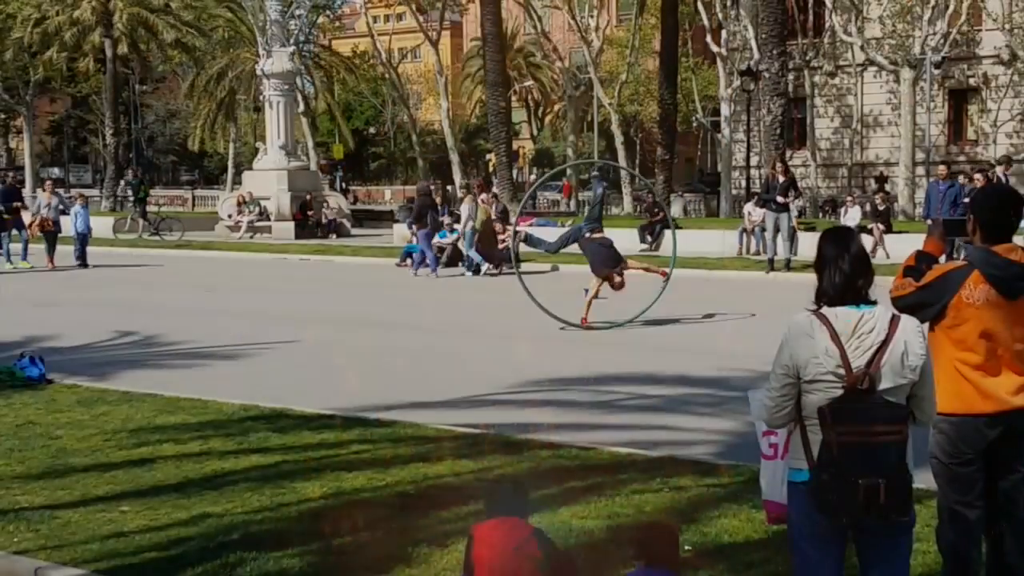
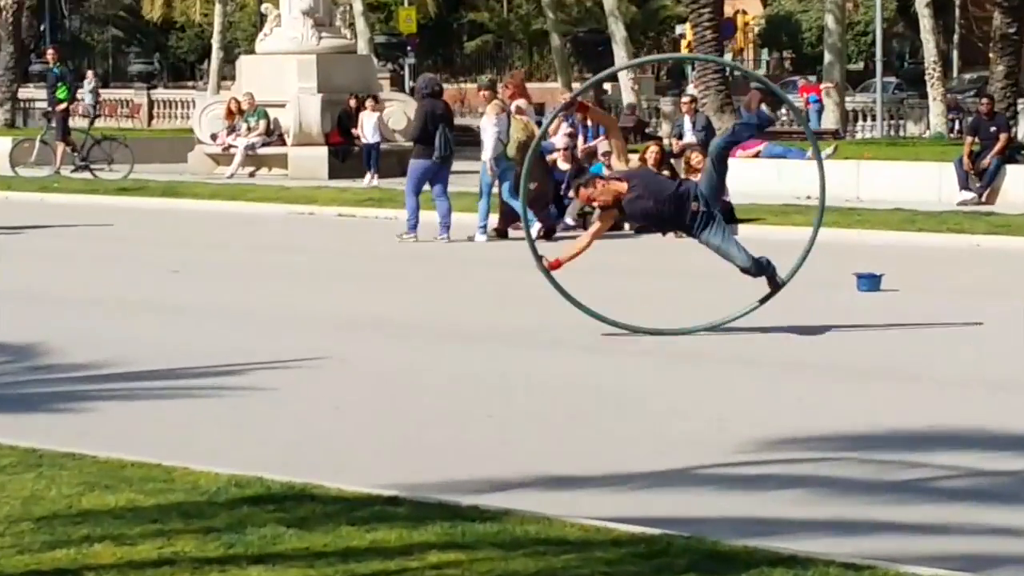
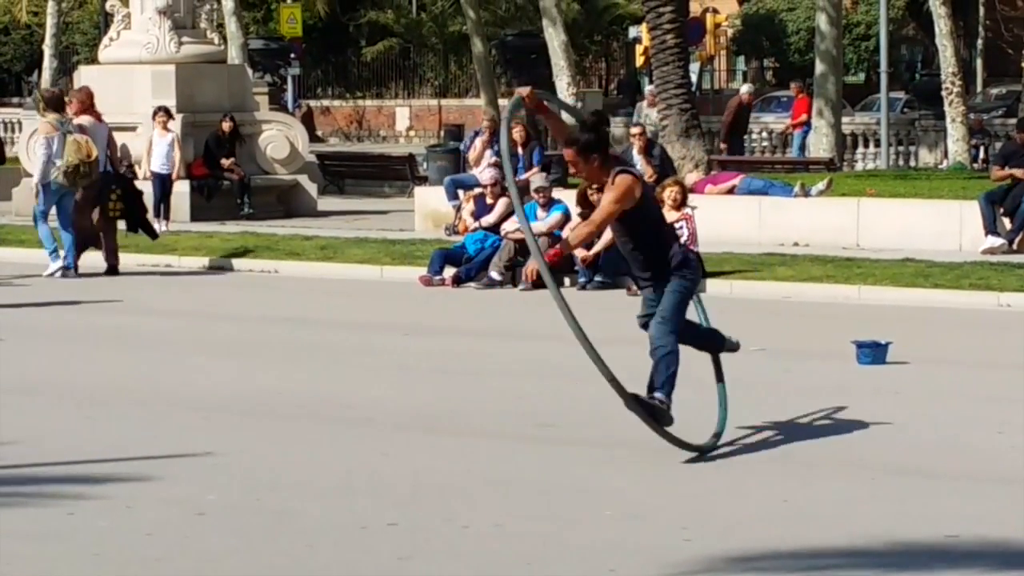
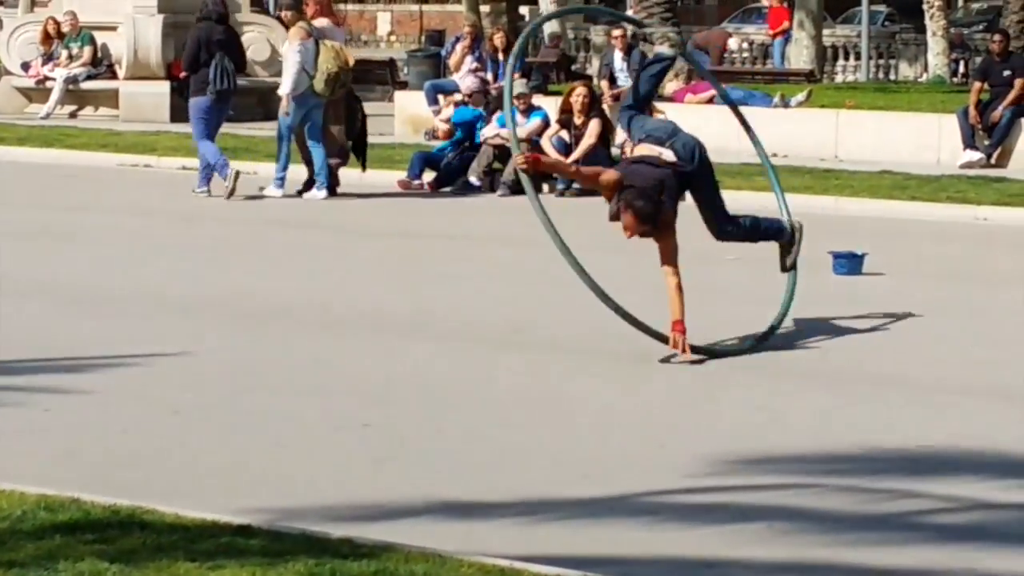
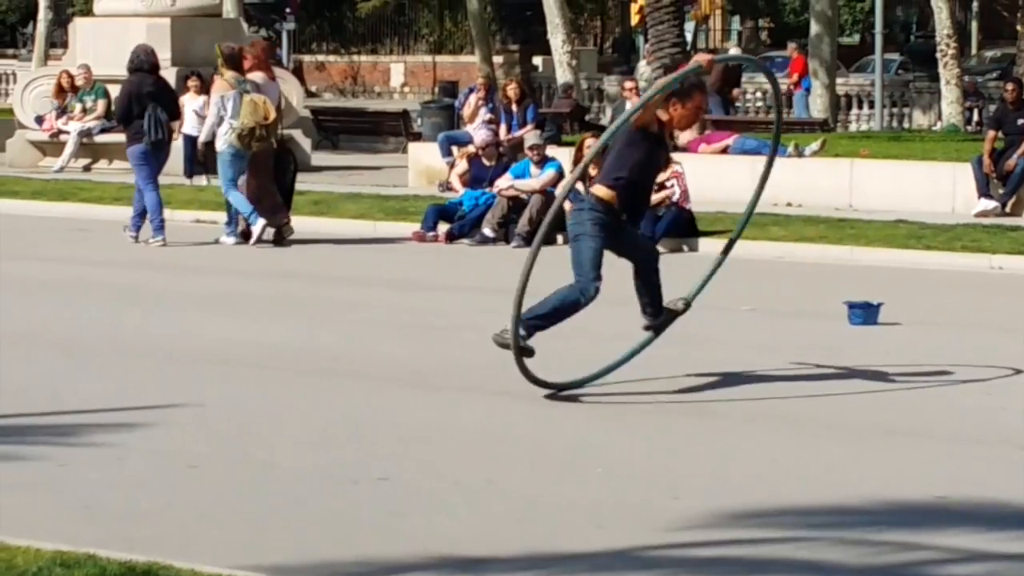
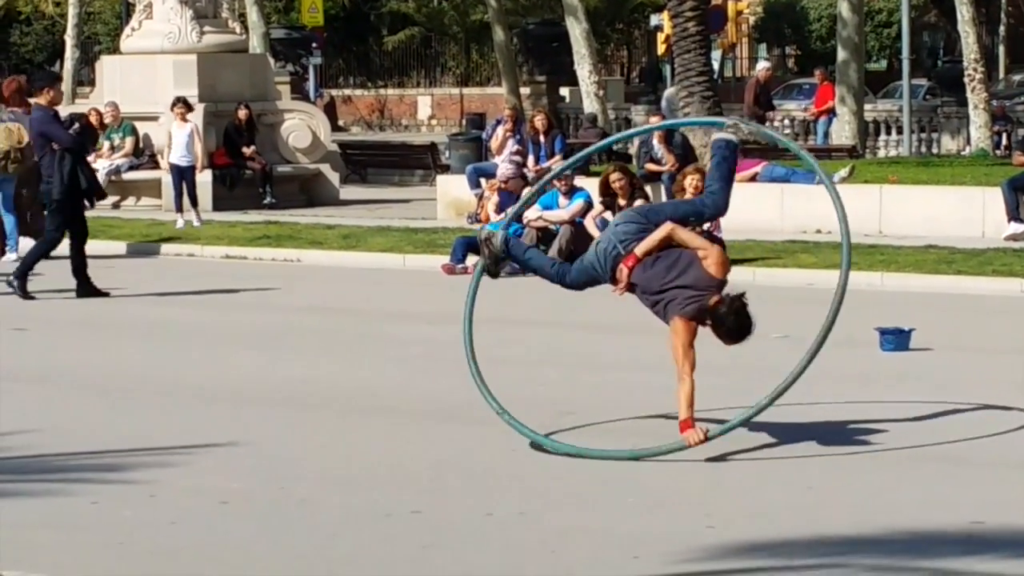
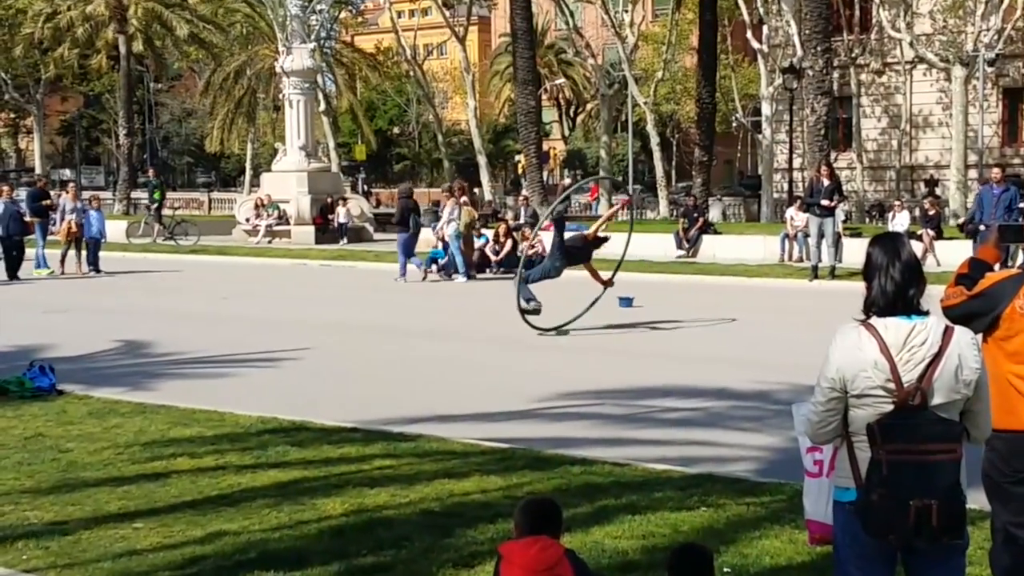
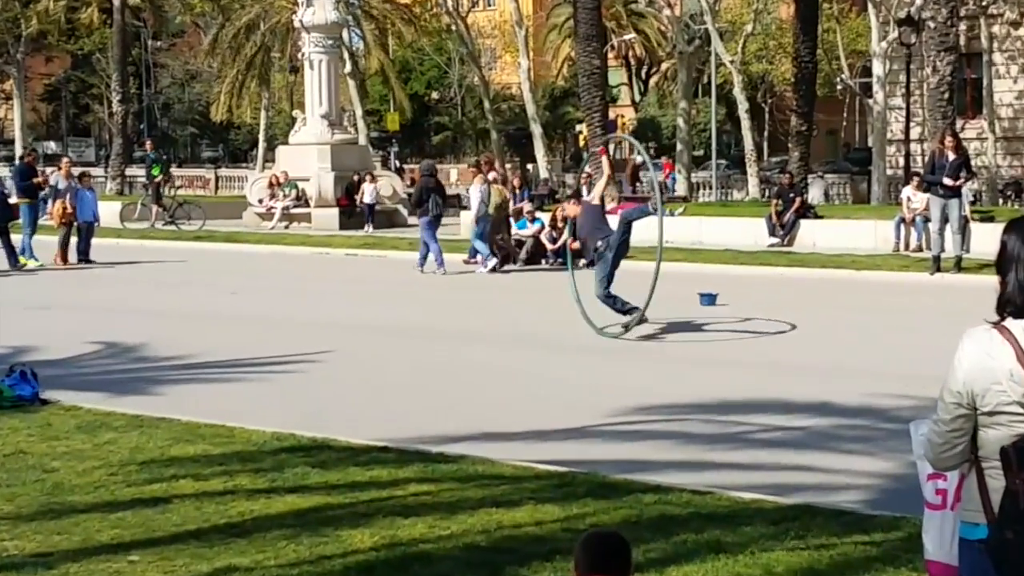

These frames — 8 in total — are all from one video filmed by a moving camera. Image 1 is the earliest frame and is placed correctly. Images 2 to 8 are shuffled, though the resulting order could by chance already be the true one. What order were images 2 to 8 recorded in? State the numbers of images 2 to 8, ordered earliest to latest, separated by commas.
7, 8, 2, 4, 5, 3, 6
